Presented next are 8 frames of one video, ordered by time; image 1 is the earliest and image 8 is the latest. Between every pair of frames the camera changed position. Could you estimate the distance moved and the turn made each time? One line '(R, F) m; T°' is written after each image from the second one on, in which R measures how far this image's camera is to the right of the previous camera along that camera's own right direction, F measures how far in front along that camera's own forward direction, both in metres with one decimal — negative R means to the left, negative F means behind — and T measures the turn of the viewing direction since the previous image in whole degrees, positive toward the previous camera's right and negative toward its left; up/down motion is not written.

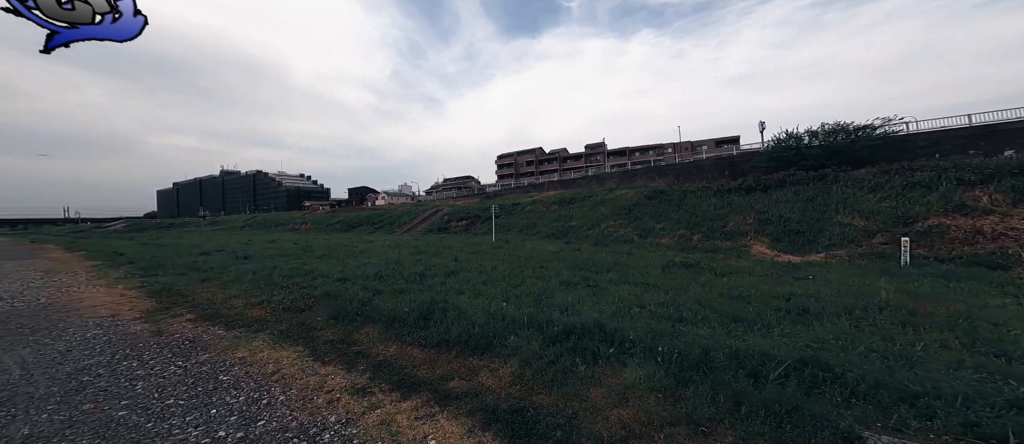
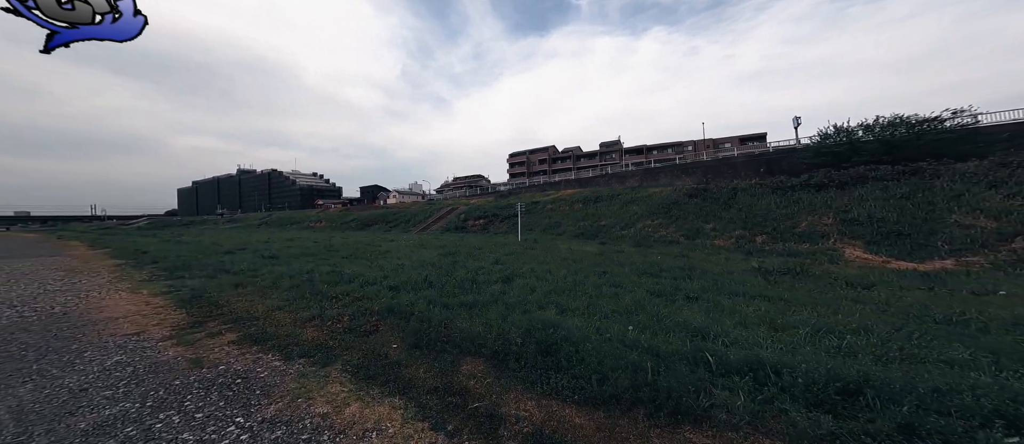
(-1.0, +0.8) m; -2°
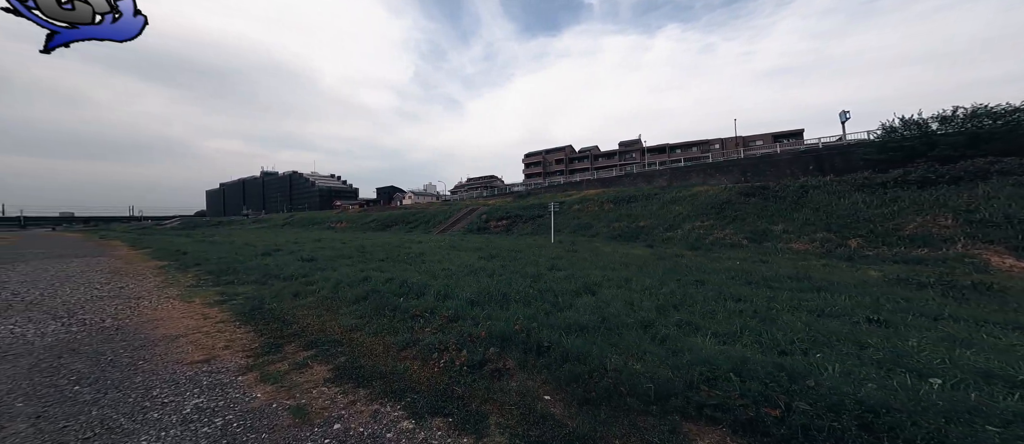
(-1.2, +0.8) m; -3°
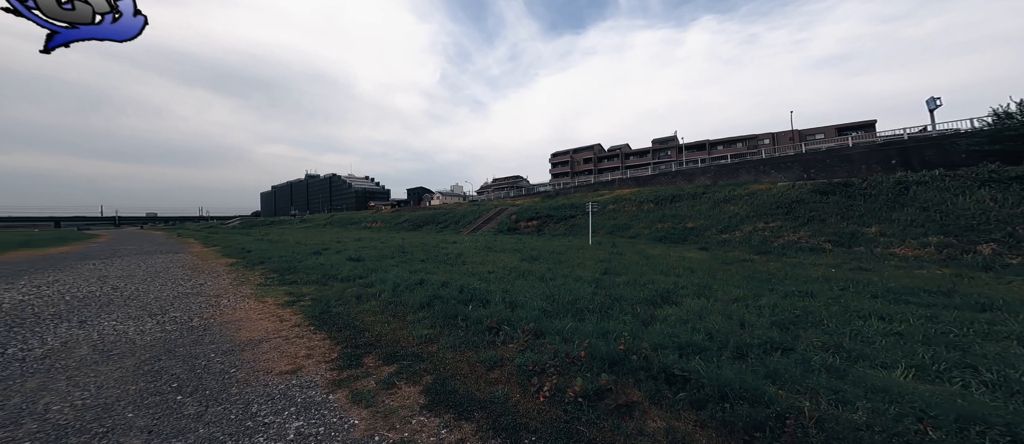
(-0.7, +0.5) m; -6°
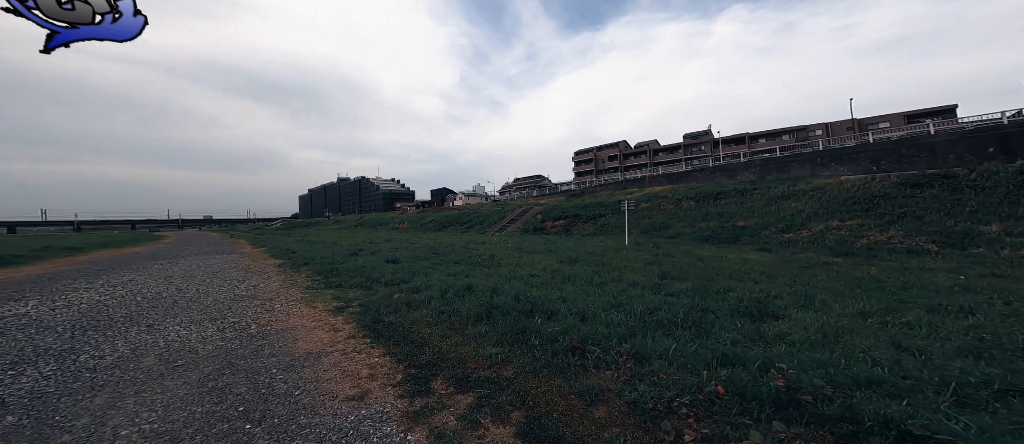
(-0.7, +0.7) m; -4°
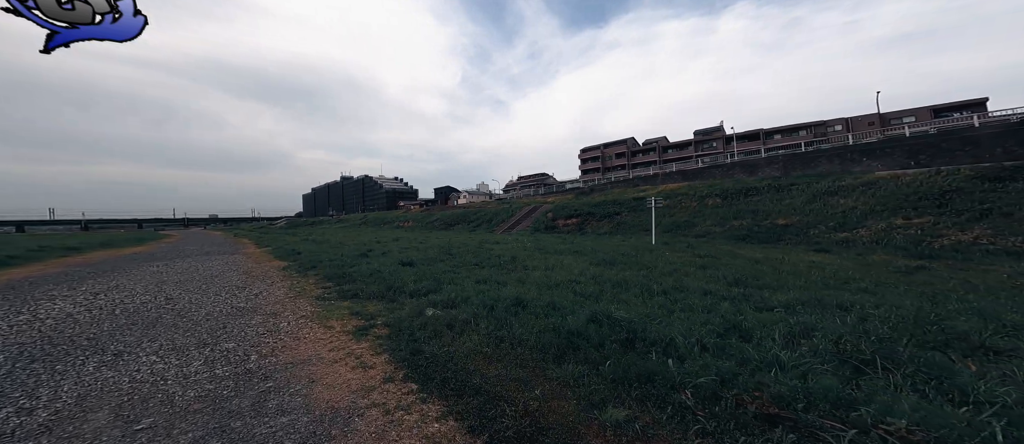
(-1.2, +1.6) m; 0°
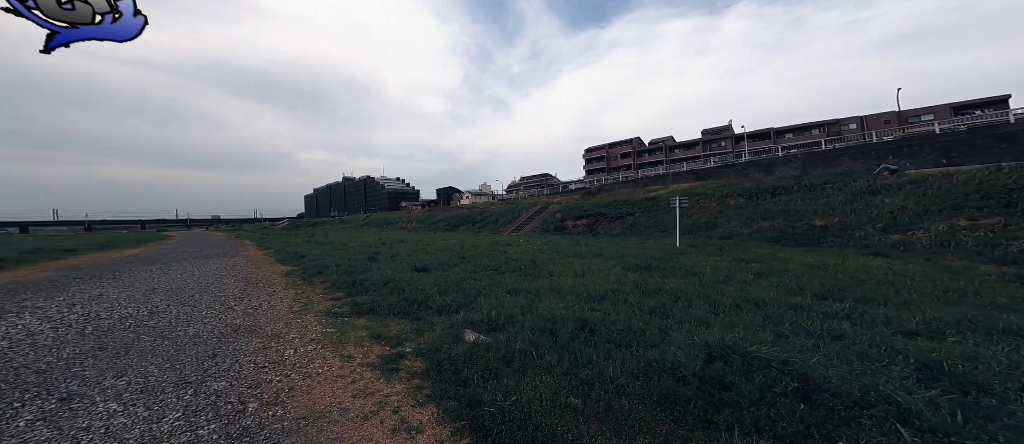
(-1.0, +1.3) m; 0°
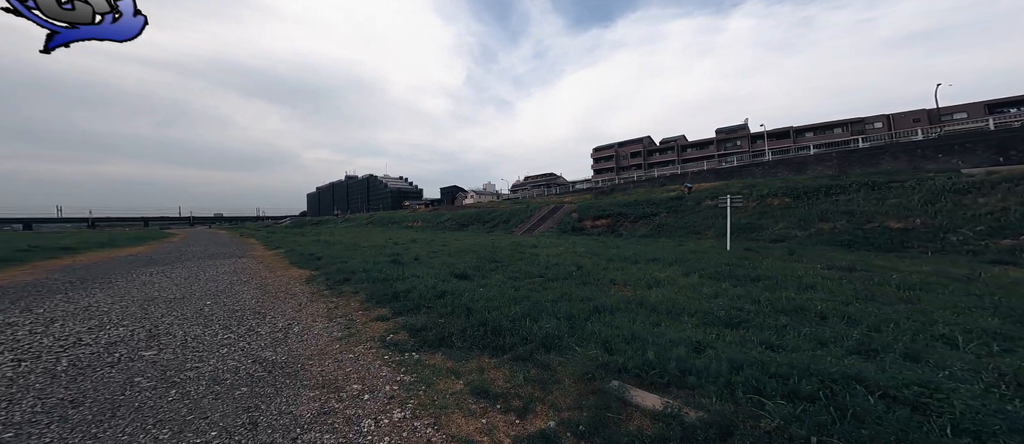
(-2.1, +2.0) m; 0°
